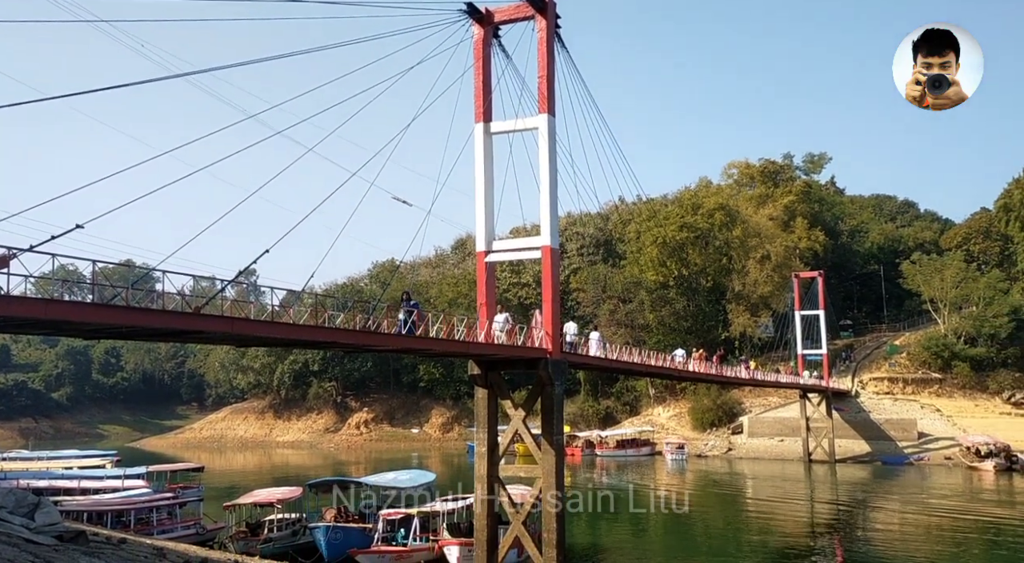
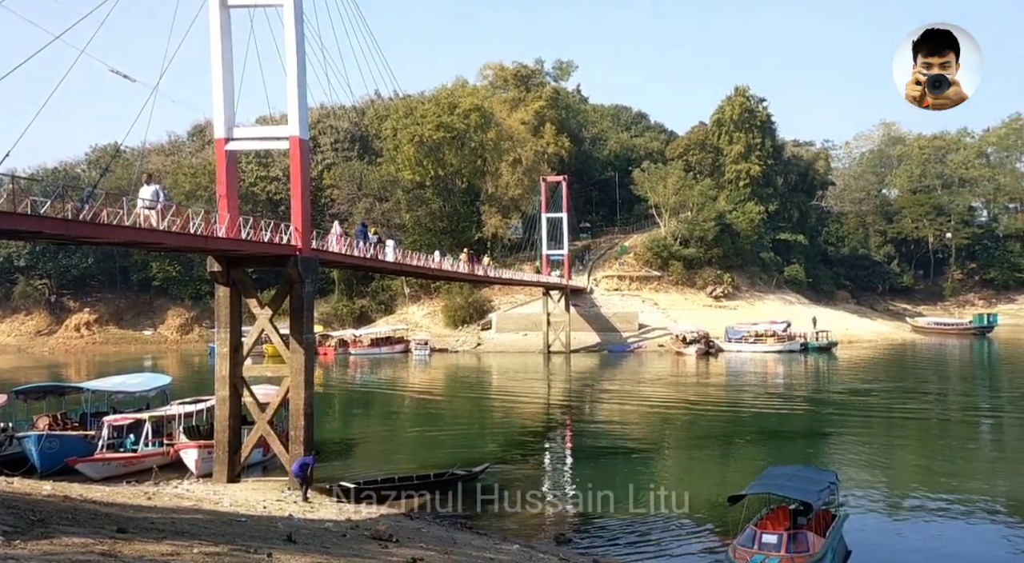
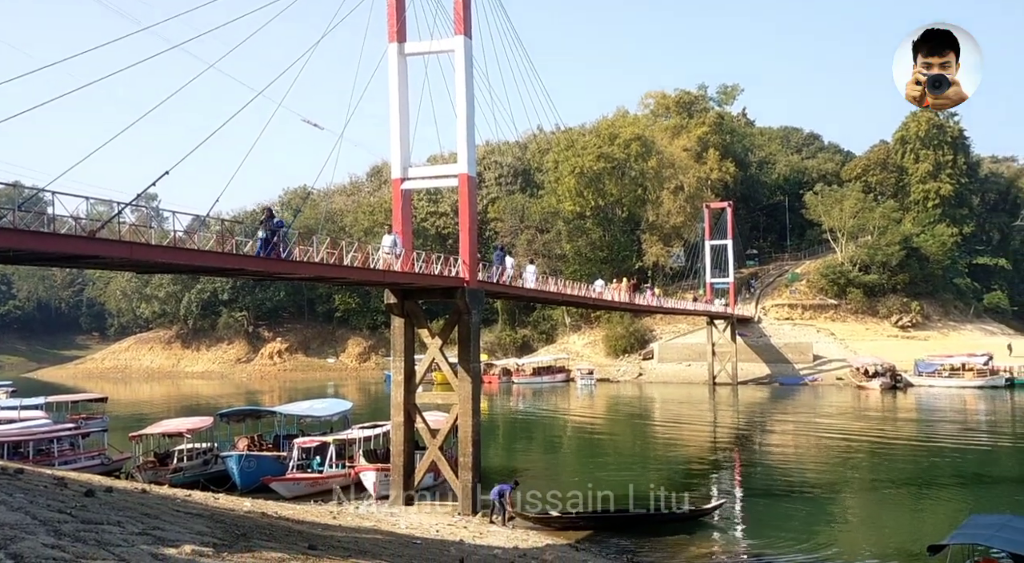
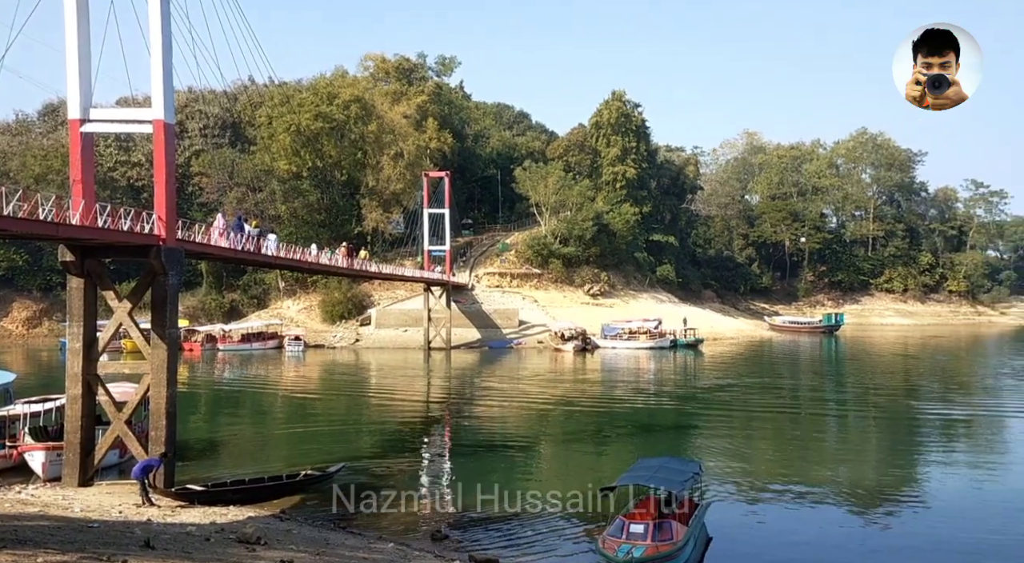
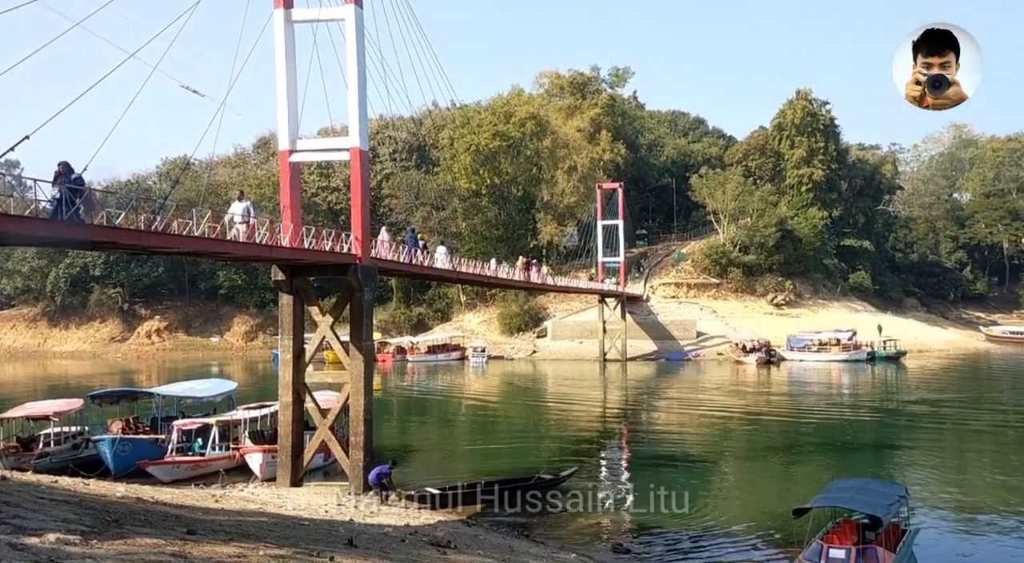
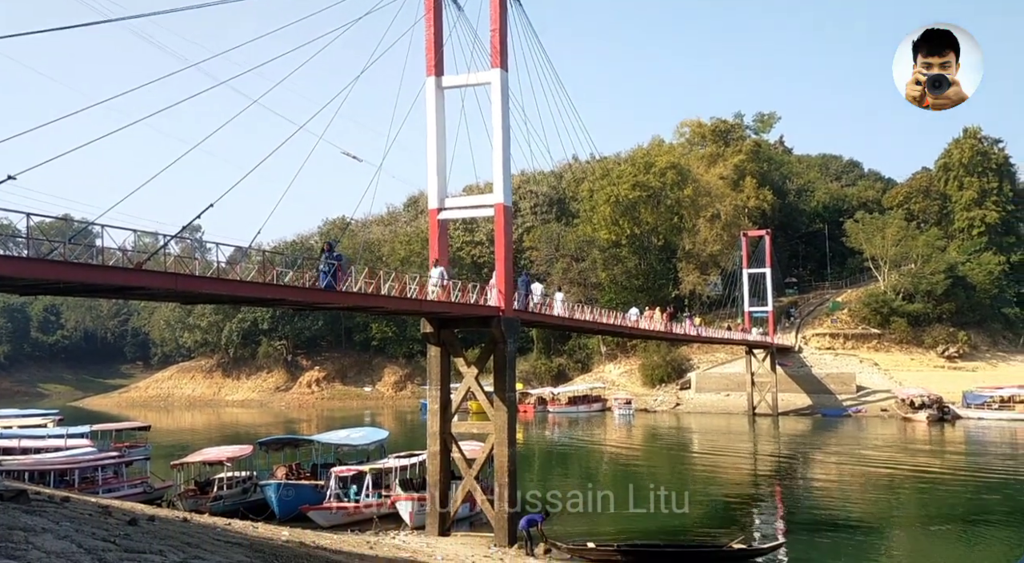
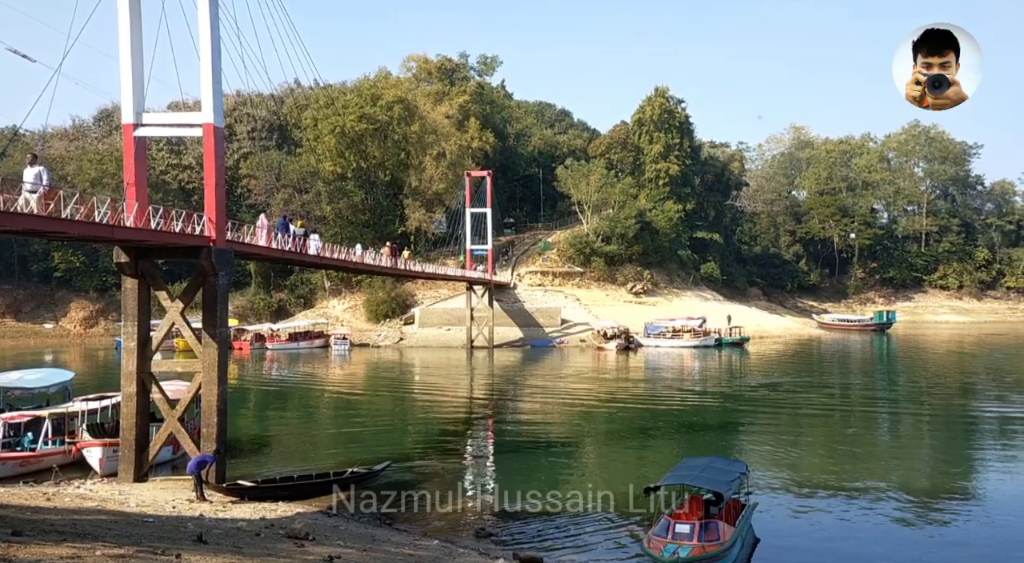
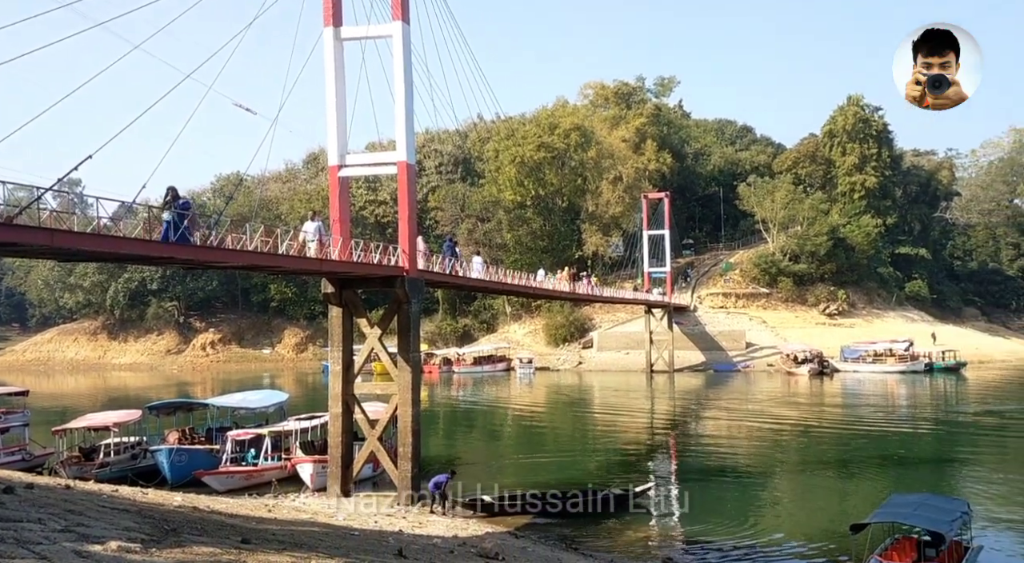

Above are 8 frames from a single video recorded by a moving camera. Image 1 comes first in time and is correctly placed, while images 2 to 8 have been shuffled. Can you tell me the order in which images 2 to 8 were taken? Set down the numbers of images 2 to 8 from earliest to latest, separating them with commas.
6, 3, 8, 5, 2, 7, 4
